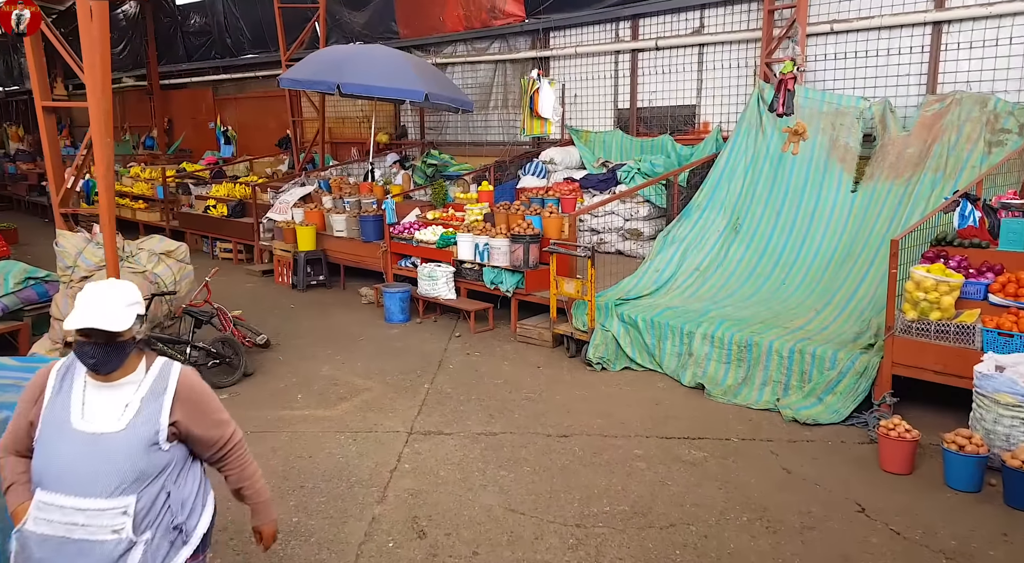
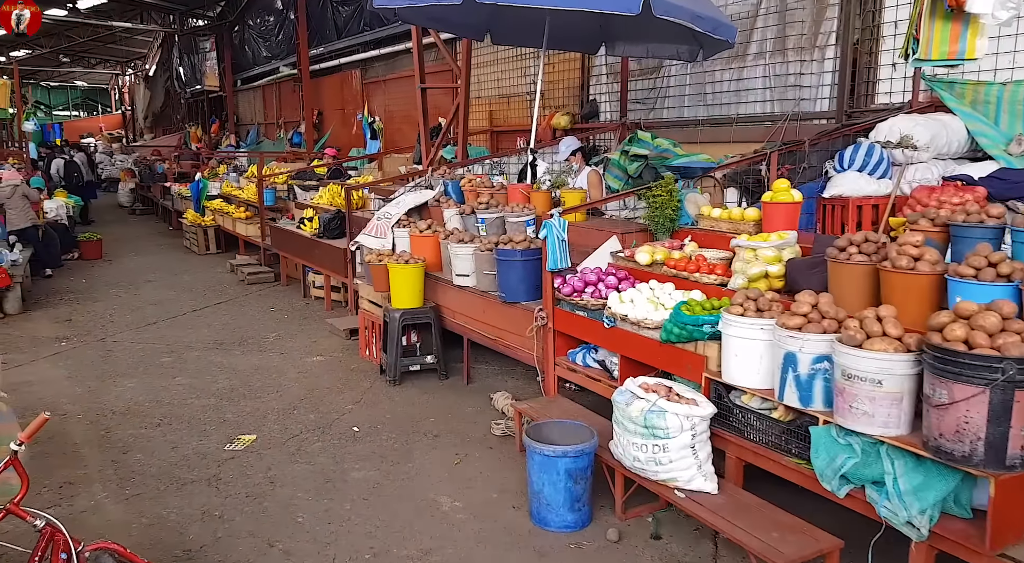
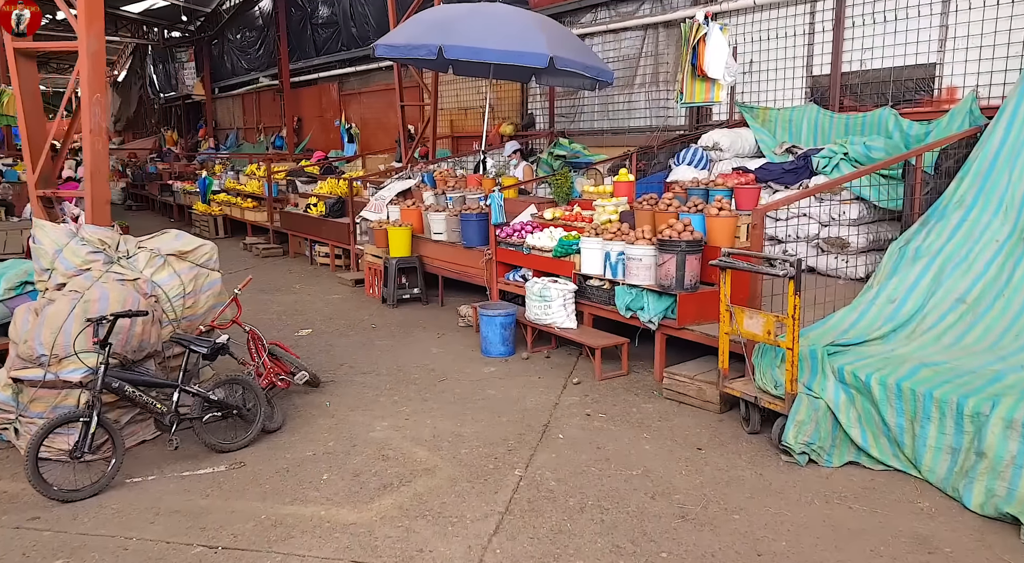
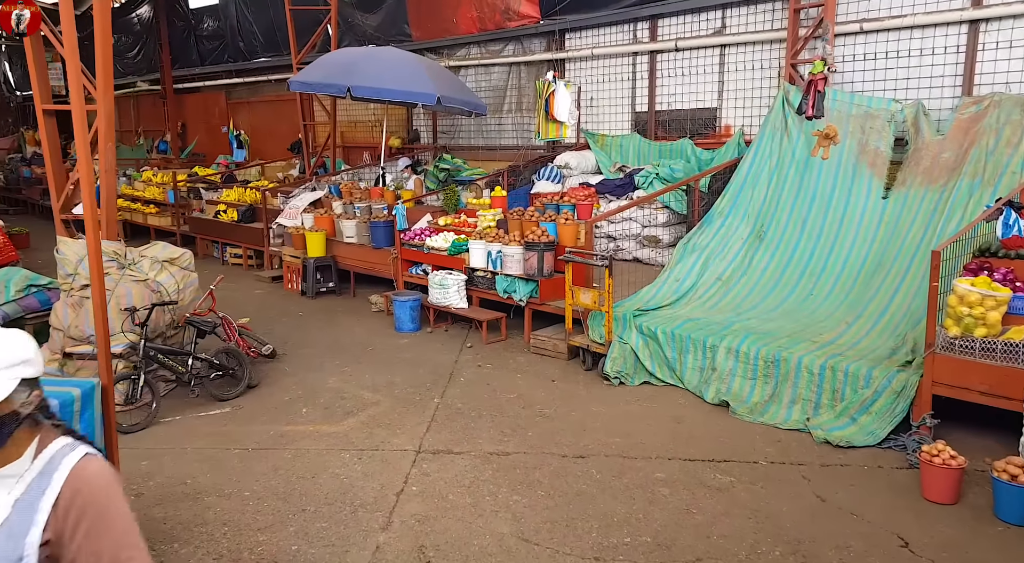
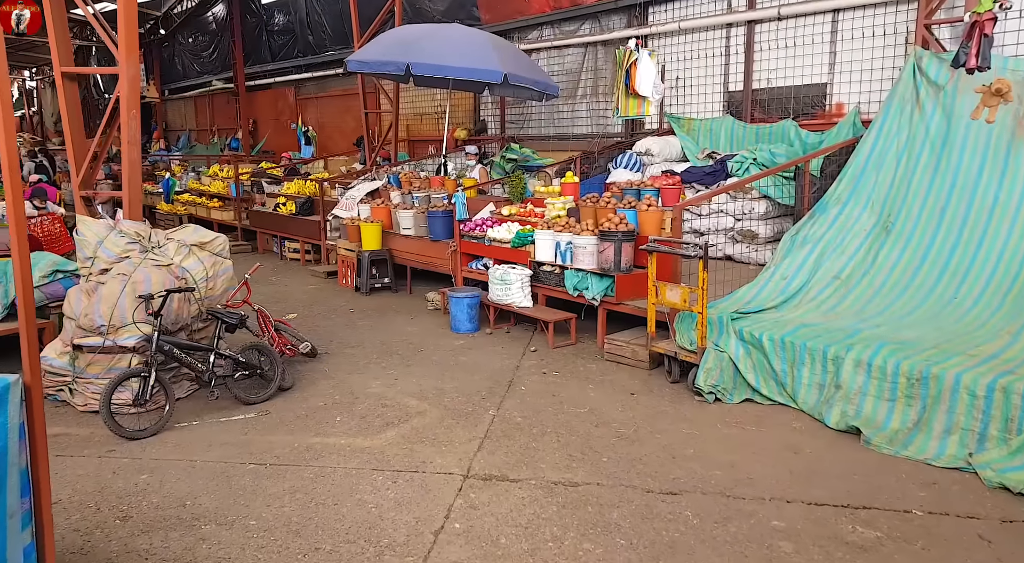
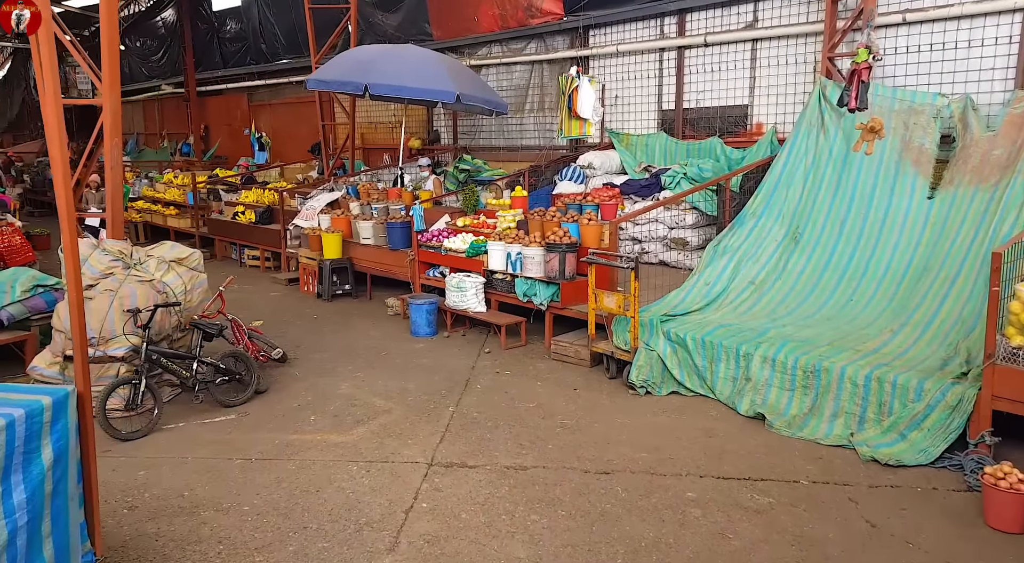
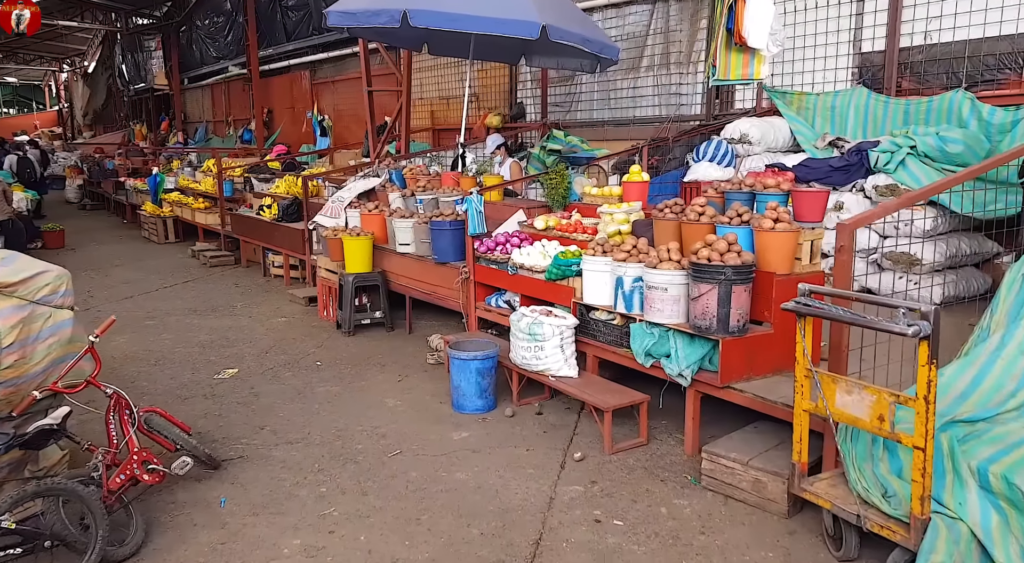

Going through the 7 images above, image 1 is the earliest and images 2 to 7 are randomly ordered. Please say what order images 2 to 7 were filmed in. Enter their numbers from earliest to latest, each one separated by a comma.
4, 6, 5, 3, 7, 2
